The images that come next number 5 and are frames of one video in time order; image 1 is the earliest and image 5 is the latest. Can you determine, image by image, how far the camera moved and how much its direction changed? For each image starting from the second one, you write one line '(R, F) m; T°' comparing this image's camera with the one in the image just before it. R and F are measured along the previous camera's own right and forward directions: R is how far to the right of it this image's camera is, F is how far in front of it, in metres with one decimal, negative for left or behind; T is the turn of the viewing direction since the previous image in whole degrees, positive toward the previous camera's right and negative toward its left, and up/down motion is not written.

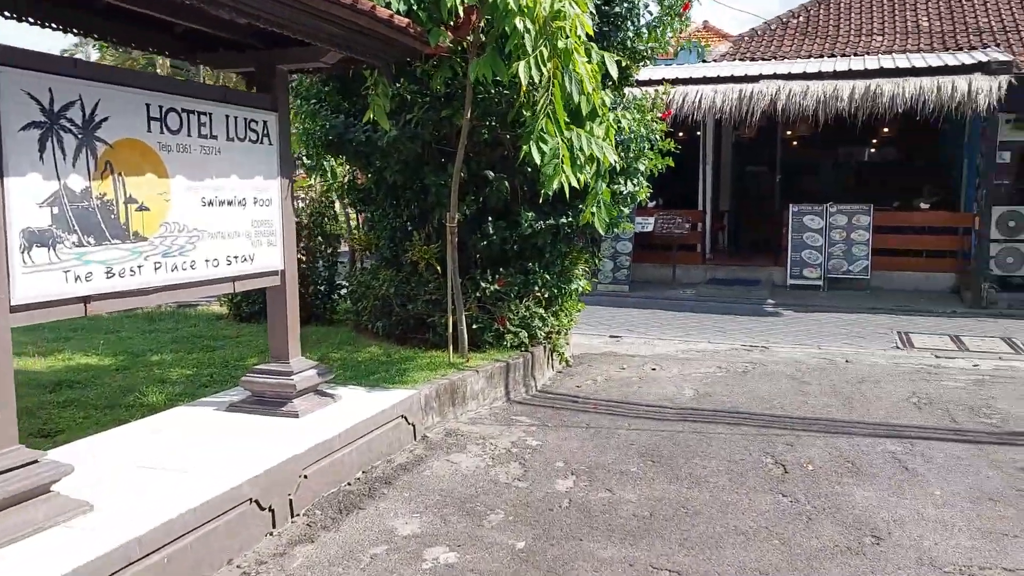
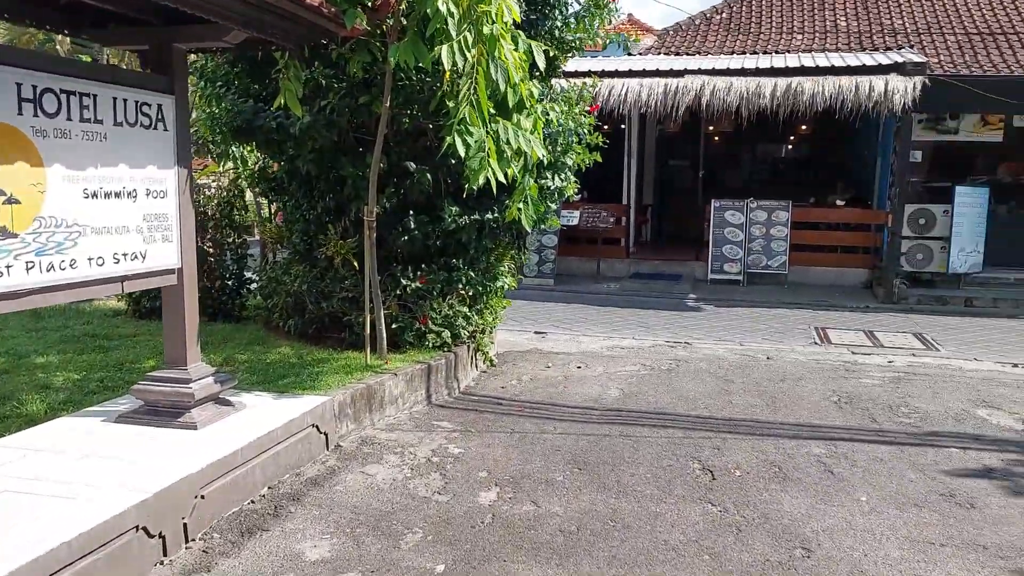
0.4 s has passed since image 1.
(0.0, +0.2) m; +5°
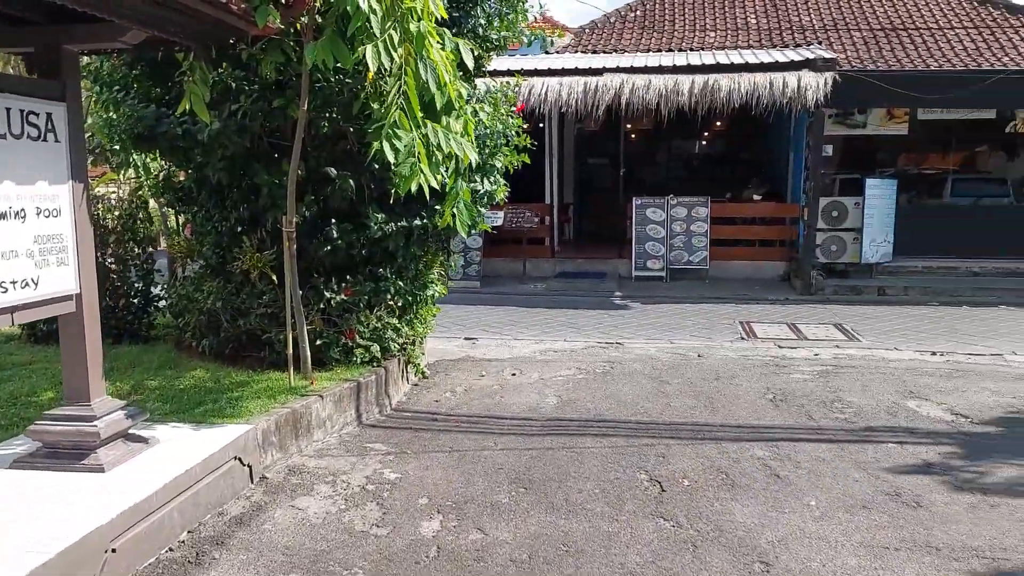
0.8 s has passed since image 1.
(-0.1, +0.2) m; +6°
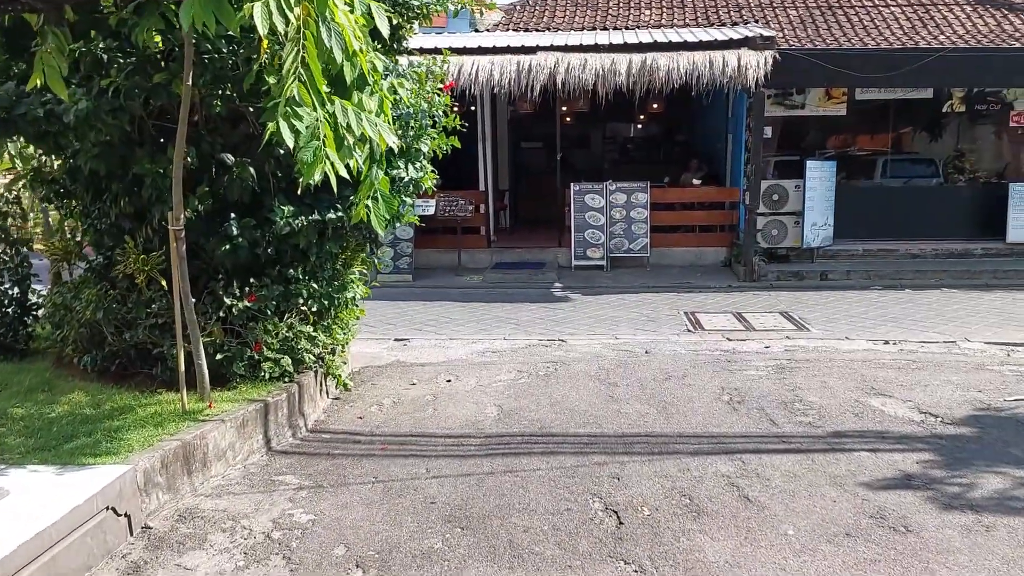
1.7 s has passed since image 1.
(0.0, +0.6) m; +5°
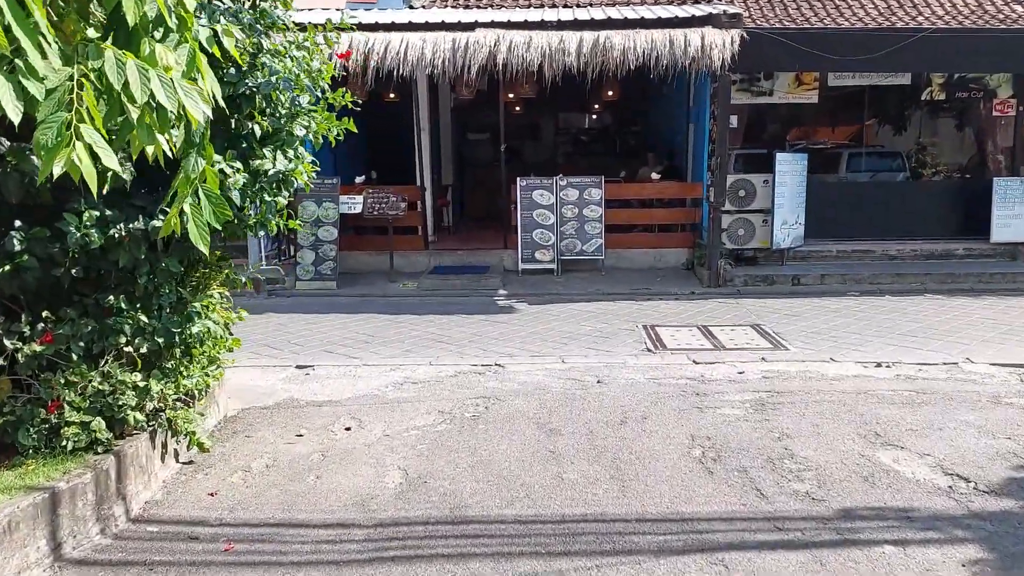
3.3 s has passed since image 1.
(+0.3, +1.3) m; +3°
